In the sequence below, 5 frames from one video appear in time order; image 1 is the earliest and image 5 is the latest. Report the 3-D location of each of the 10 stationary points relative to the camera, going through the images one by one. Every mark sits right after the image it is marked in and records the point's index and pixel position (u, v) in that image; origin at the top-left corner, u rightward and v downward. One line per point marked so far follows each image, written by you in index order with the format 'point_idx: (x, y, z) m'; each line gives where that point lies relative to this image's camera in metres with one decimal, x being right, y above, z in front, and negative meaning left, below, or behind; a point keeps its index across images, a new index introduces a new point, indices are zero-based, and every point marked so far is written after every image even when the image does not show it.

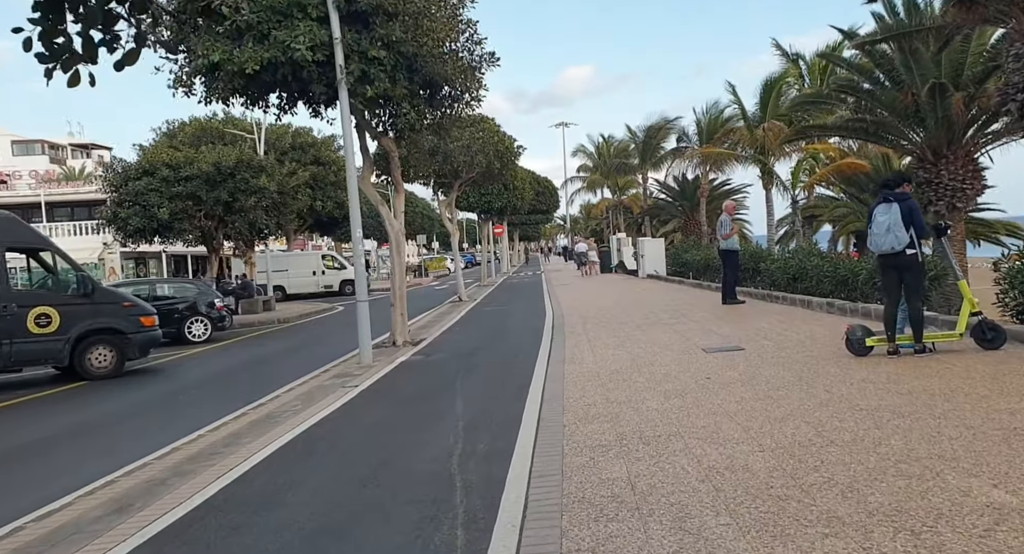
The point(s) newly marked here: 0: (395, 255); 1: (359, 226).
0: (-2.2, +0.4, +12.8) m
1: (-2.4, +0.8, +10.8) m
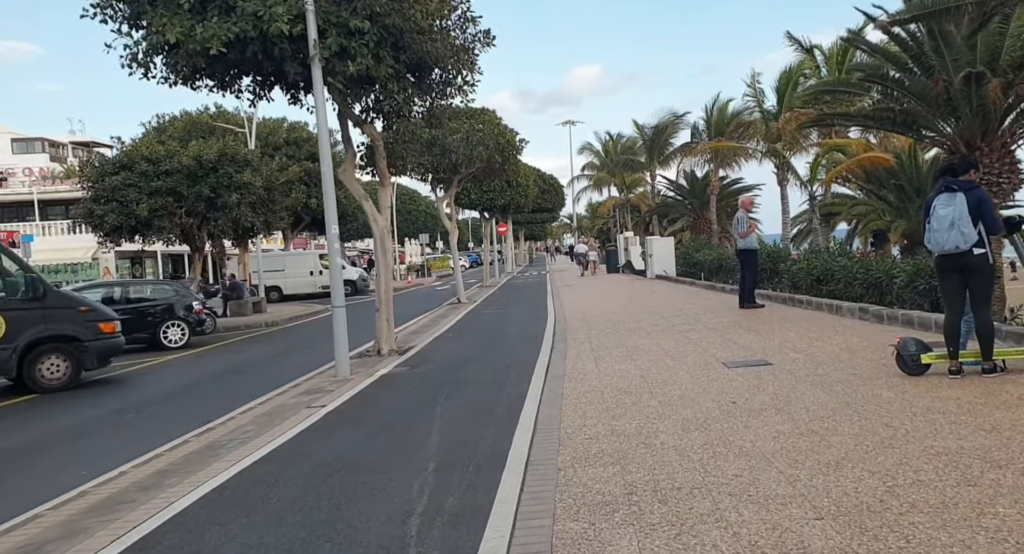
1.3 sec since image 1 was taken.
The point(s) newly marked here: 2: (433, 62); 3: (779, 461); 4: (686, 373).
0: (-2.2, +0.4, +11.7) m
1: (-2.5, +0.8, +9.7) m
2: (-1.3, +3.5, +11.3) m
3: (+1.7, -1.2, +4.5) m
4: (+1.9, -1.1, +7.8) m
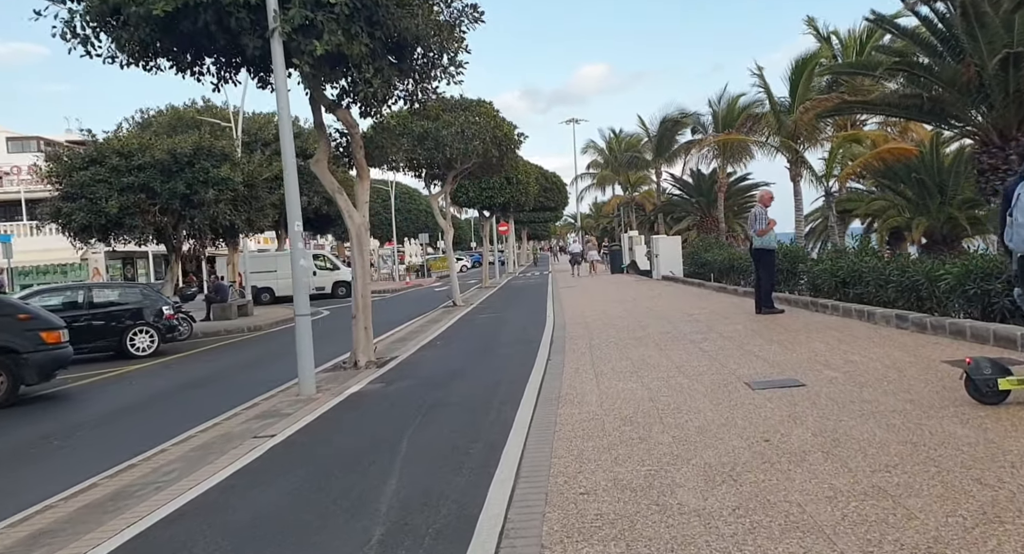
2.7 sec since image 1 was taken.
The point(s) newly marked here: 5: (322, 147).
0: (-2.4, +0.3, +10.5) m
1: (-2.6, +0.8, +8.5) m
2: (-1.4, +3.4, +10.1) m
3: (+1.6, -1.2, +3.2) m
4: (+1.8, -1.1, +6.5) m
5: (-2.9, +2.0, +10.6) m
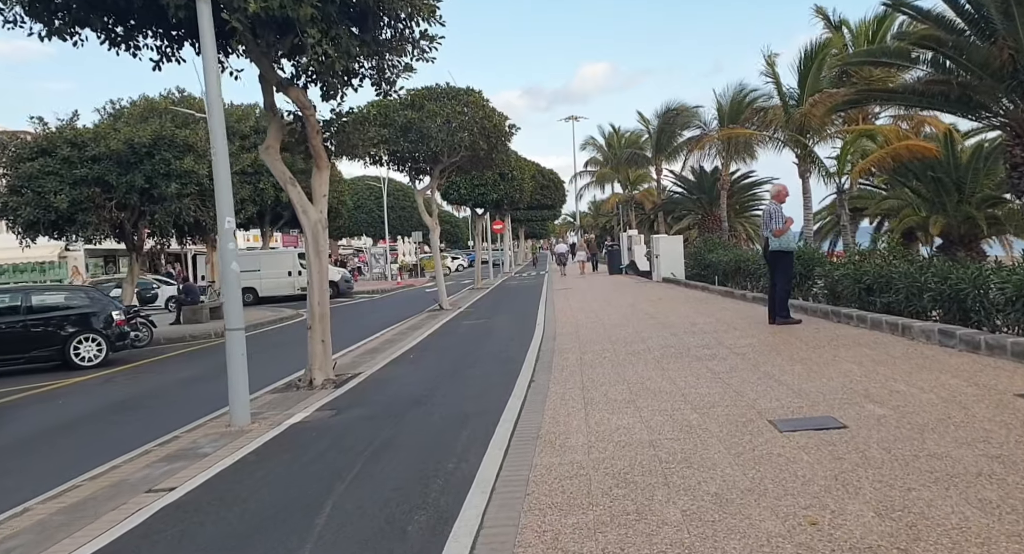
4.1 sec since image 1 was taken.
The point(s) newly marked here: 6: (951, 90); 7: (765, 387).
0: (-2.6, +0.3, +9.1) m
1: (-2.9, +0.7, +7.1) m
2: (-1.7, +3.4, +8.7) m
3: (+1.3, -1.3, +1.8) m
4: (+1.5, -1.2, +5.2) m
5: (-3.2, +1.9, +9.3) m
6: (+8.9, +3.8, +14.0) m
7: (+2.5, -1.1, +6.8) m
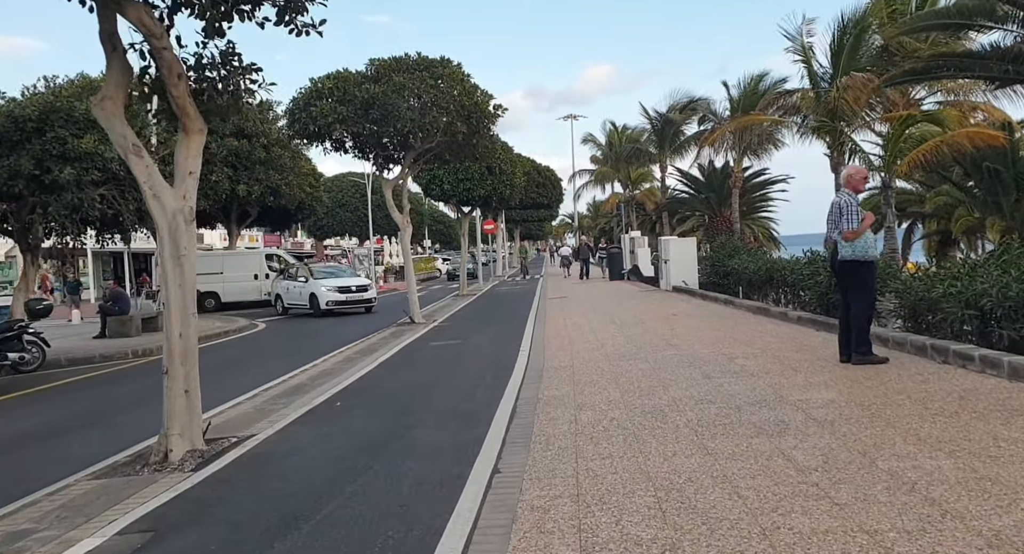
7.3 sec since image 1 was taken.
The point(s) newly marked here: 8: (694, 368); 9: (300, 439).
0: (-3.0, +0.1, +6.0) m
1: (-3.2, +0.5, +4.0) m
2: (-2.0, +3.2, +5.5) m
3: (+1.0, -1.5, -1.3) m
4: (+1.2, -1.4, +2.0) m
5: (-3.5, +1.8, +6.1) m
6: (+8.6, +3.5, +11.0) m
7: (+2.1, -1.3, +3.7) m
8: (+2.2, -1.0, +7.9) m
9: (-2.0, -1.5, +6.5) m
